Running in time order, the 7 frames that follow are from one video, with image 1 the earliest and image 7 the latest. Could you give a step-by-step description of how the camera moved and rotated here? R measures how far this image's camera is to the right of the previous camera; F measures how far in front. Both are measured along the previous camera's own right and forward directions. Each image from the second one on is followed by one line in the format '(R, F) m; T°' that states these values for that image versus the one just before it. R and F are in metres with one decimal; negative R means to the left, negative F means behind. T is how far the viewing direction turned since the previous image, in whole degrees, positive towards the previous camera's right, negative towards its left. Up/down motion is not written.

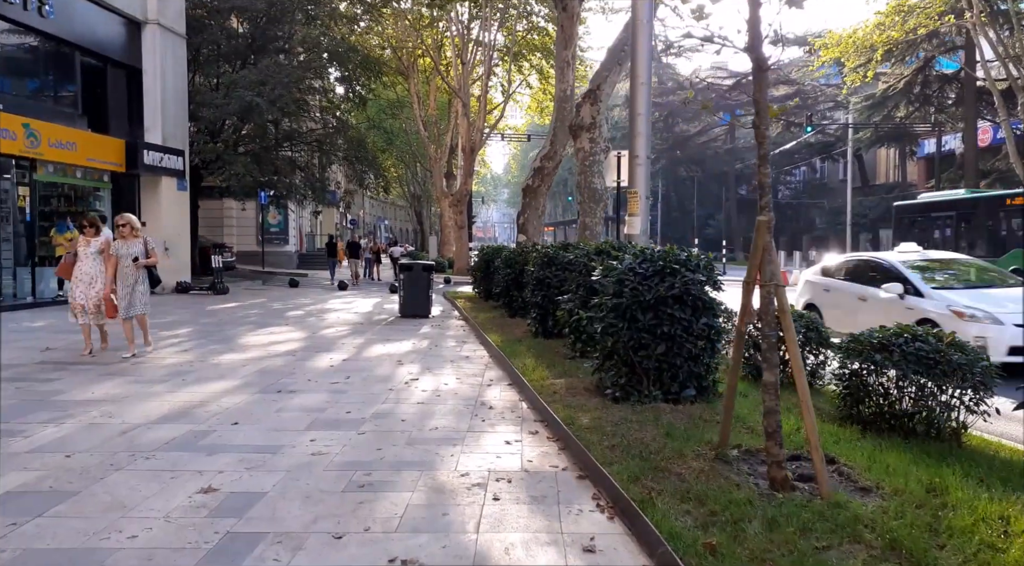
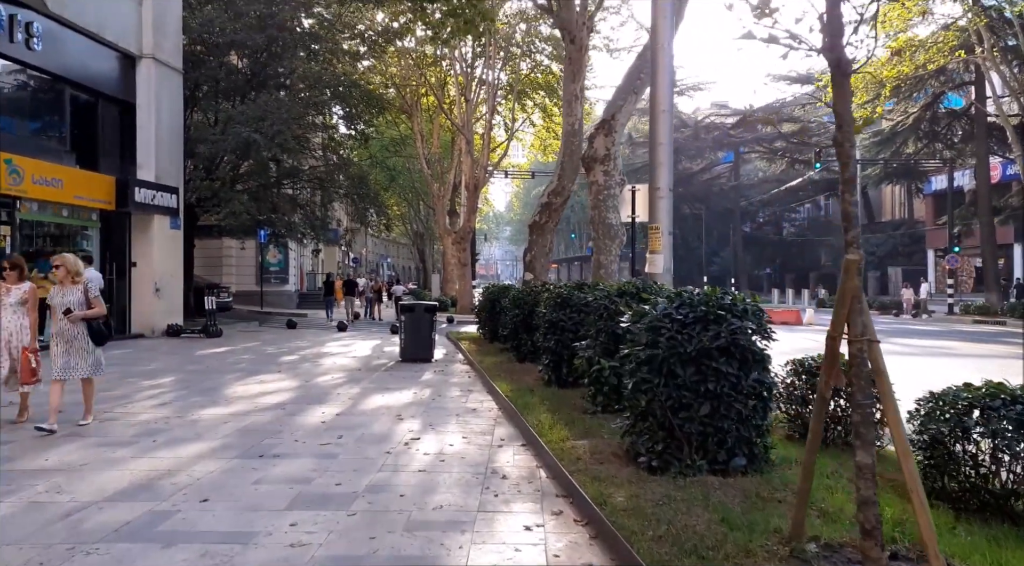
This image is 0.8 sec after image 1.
(-0.1, +0.9) m; 0°
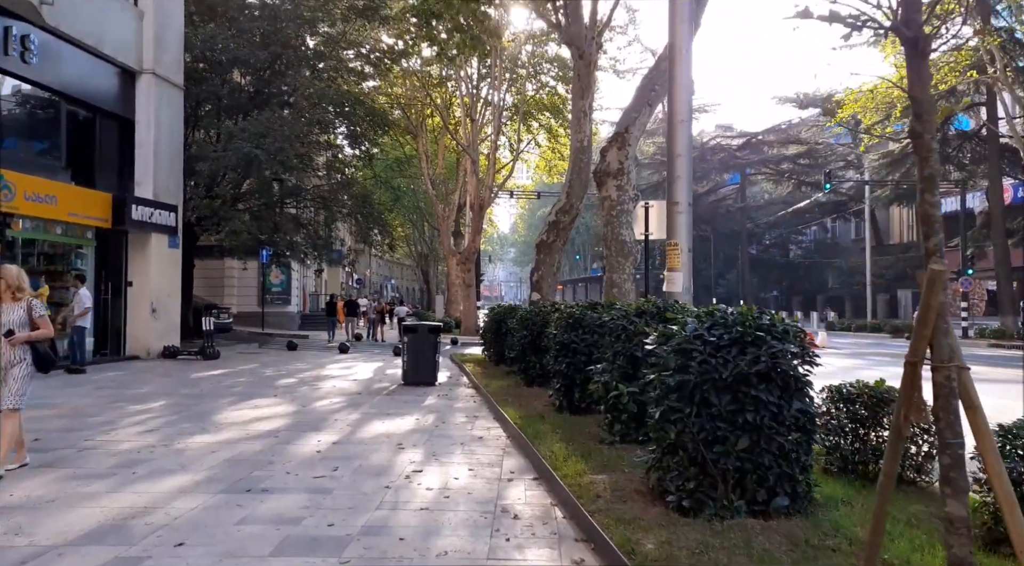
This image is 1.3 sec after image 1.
(-0.1, +0.6) m; 0°
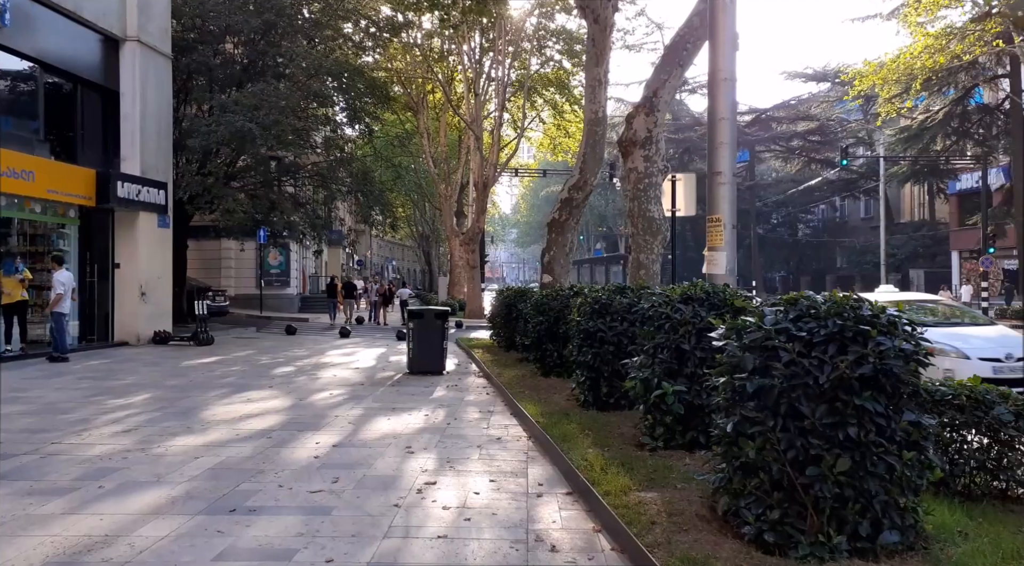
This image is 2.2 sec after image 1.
(-0.2, +1.0) m; 0°
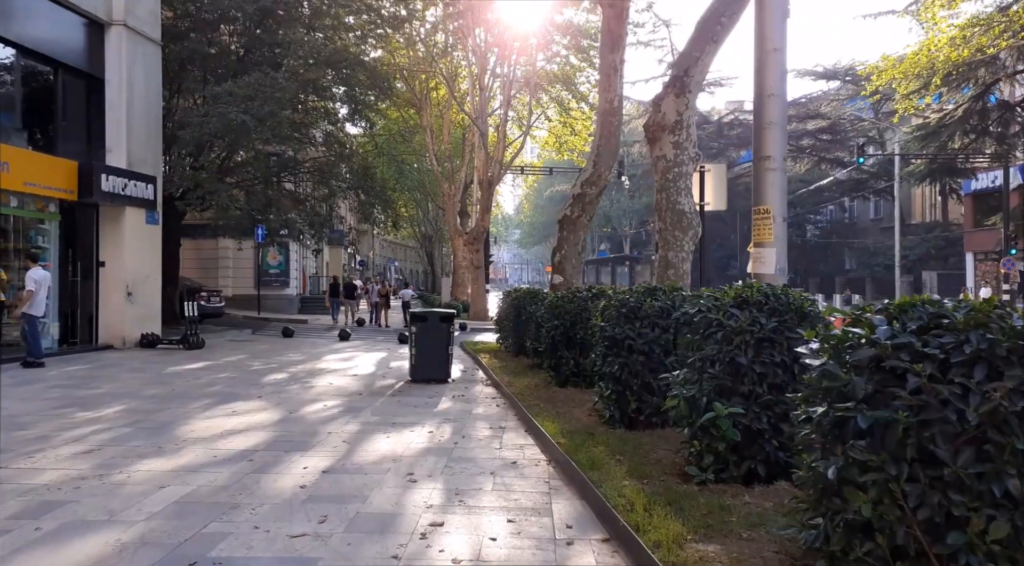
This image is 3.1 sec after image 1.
(-0.2, +1.0) m; 0°
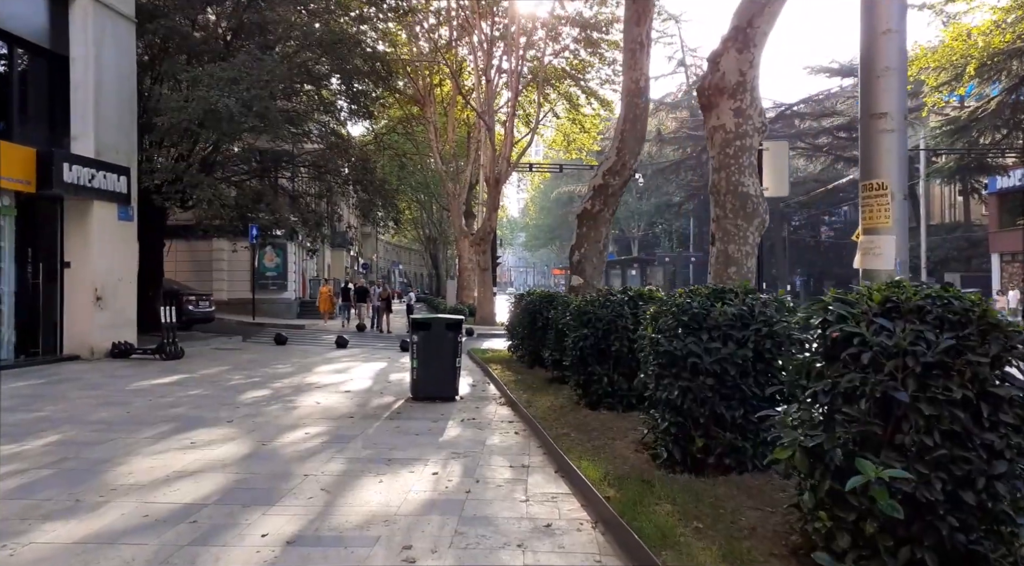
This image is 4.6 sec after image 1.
(-0.2, +1.7) m; 0°
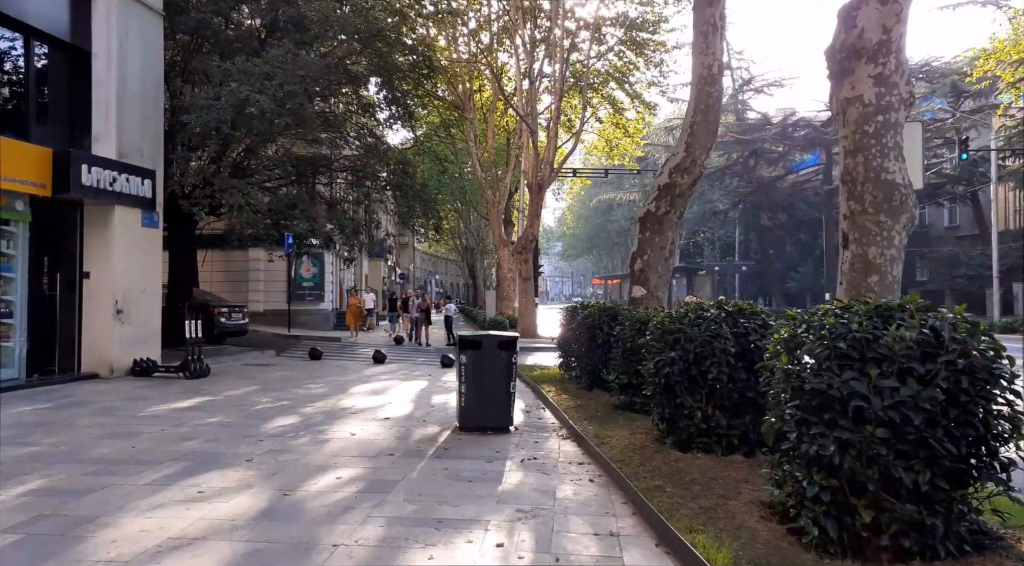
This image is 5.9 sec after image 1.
(-0.4, +1.4) m; -3°
